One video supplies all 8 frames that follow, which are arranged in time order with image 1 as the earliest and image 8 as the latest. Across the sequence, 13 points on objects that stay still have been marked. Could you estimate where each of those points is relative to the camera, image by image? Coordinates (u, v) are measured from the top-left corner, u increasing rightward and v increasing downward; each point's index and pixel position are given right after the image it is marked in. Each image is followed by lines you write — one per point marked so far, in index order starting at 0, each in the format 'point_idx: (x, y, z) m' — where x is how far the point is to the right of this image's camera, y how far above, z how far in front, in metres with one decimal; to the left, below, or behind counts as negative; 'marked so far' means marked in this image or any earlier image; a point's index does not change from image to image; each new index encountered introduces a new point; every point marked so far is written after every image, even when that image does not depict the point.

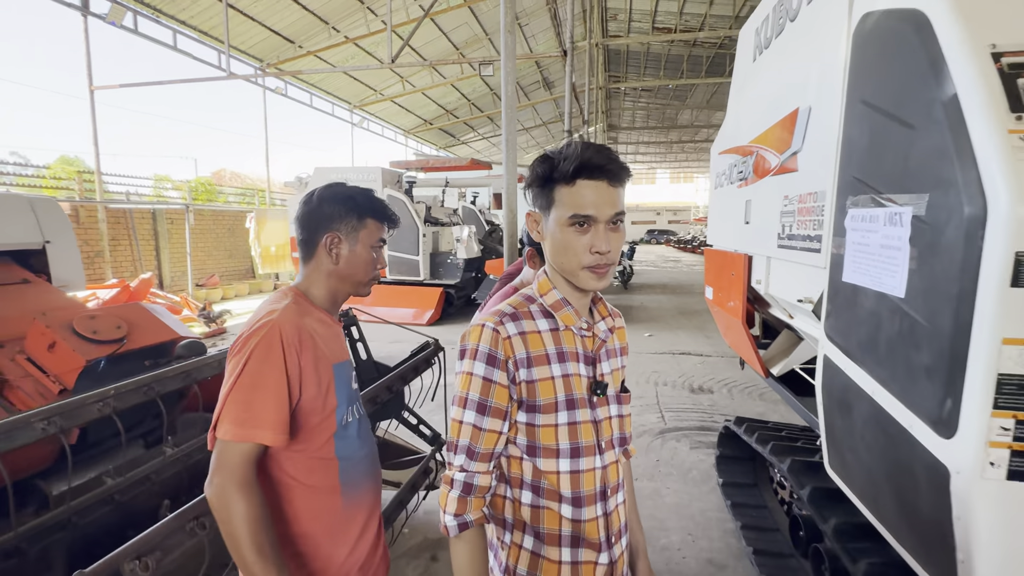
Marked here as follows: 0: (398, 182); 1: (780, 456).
0: (-1.9, +1.8, +7.8) m
1: (+1.2, -0.8, +2.1) m
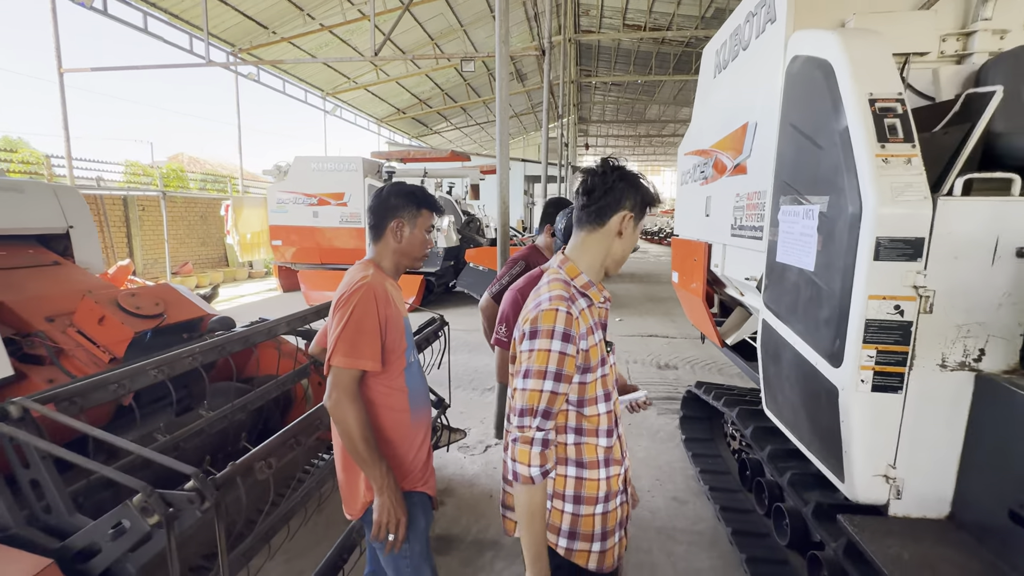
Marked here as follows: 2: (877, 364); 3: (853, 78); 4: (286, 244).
0: (-2.3, +2.0, +8.0) m
1: (+1.2, -0.7, +2.6) m
2: (+1.1, -0.2, +1.4) m
3: (+1.1, +0.6, +1.5) m
4: (-3.9, +0.8, +8.0) m
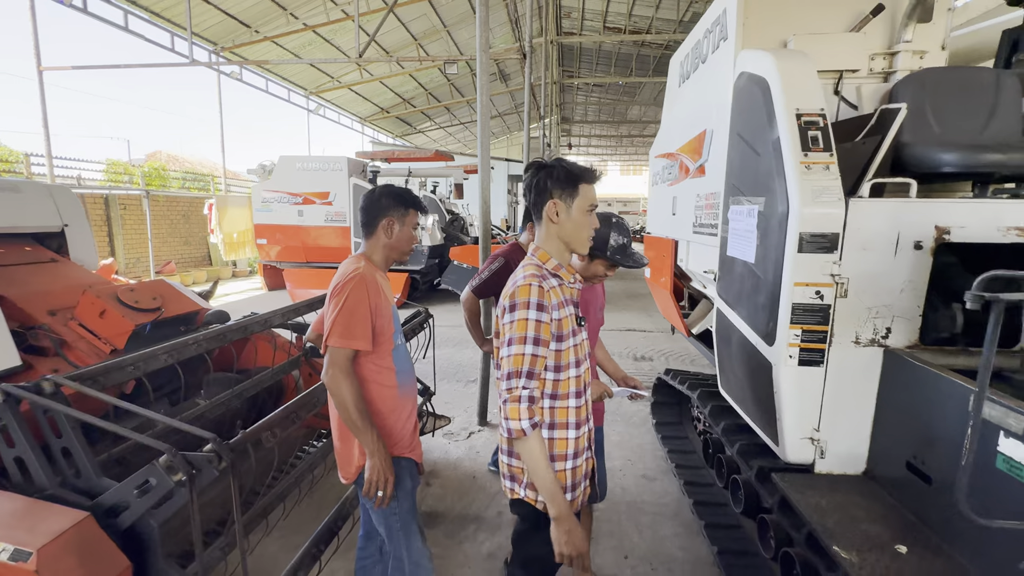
0: (-2.6, +2.0, +8.1) m
1: (+1.1, -0.6, +2.8) m
2: (+1.0, -0.2, +1.6) m
3: (+1.0, +0.7, +1.7) m
4: (-4.2, +0.8, +8.1) m
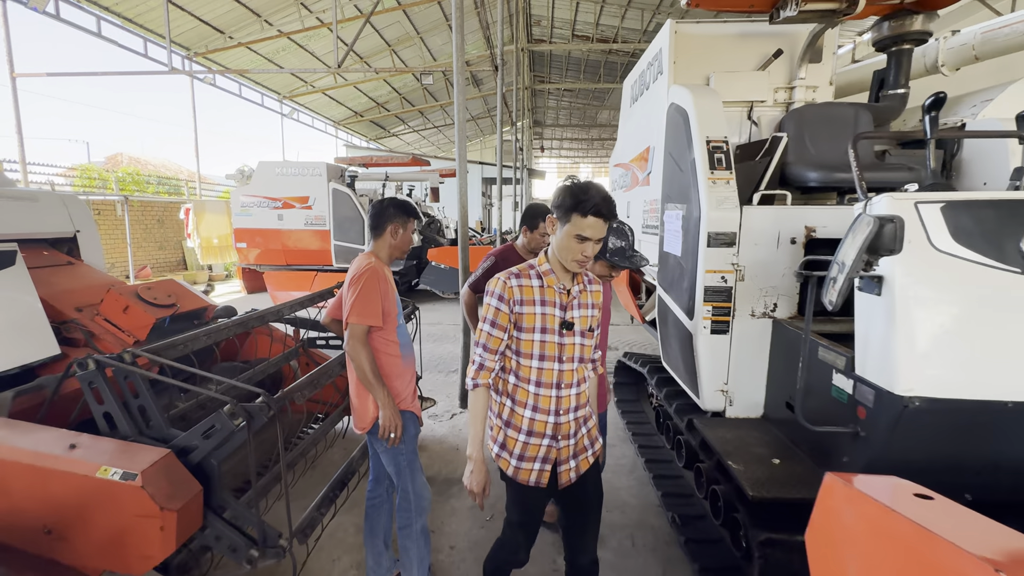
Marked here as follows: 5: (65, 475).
0: (-3.0, +2.0, +8.4) m
1: (+0.9, -0.6, +3.3) m
2: (+0.9, -0.1, +2.1) m
3: (+0.9, +0.7, +2.2) m
4: (-4.6, +0.7, +8.3) m
5: (-1.4, -0.6, +1.4) m
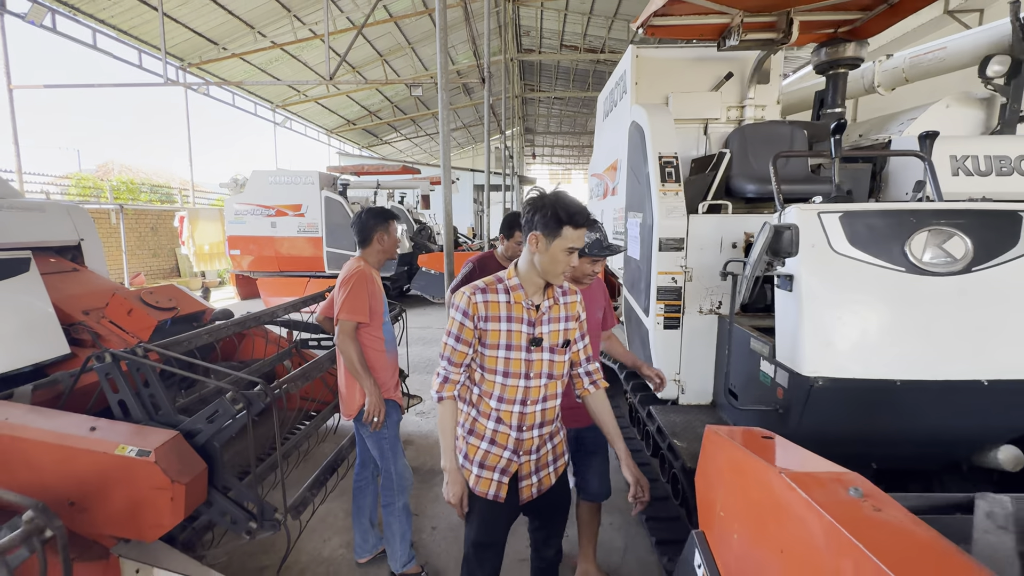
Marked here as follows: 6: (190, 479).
0: (-3.2, +1.9, +8.6) m
1: (+0.8, -0.6, +3.5) m
2: (+0.8, -0.1, +2.3) m
3: (+0.7, +0.7, +2.4) m
4: (-4.8, +0.6, +8.5) m
5: (-1.5, -0.6, +1.6) m
6: (-1.2, -0.7, +1.7) m
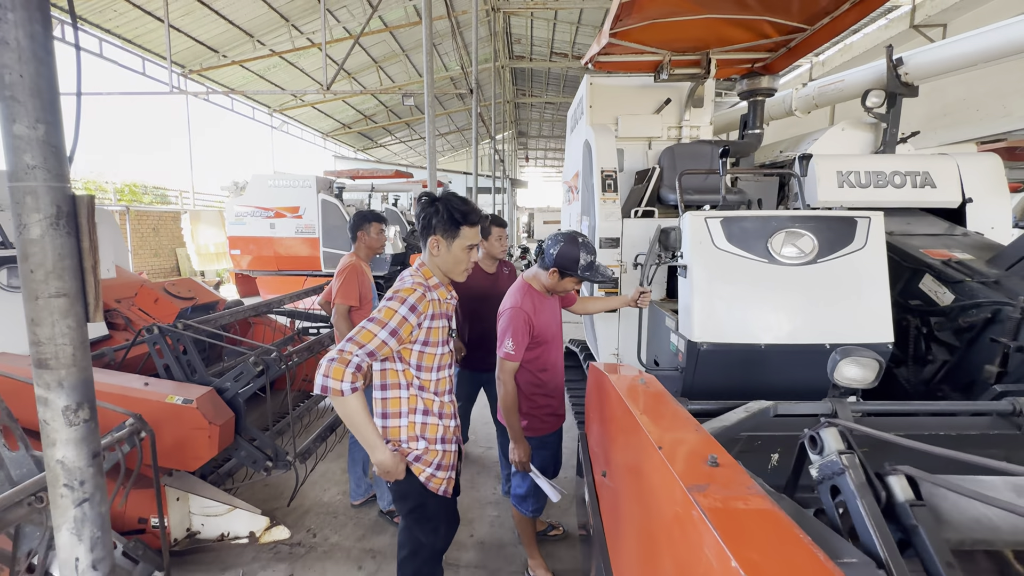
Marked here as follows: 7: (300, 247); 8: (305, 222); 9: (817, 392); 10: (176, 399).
0: (-3.5, +1.9, +9.1) m
1: (+0.6, -0.5, +4.0) m
2: (+0.6, -0.1, +2.8) m
3: (+0.5, +0.8, +2.9) m
4: (-5.1, +0.7, +8.9) m
5: (-1.7, -0.5, +2.1) m
6: (-1.3, -0.6, +2.2) m
7: (-3.9, +0.8, +8.8) m
8: (-3.8, +1.2, +8.7) m
9: (+1.4, -0.5, +2.2) m
10: (-1.5, -0.5, +2.1) m
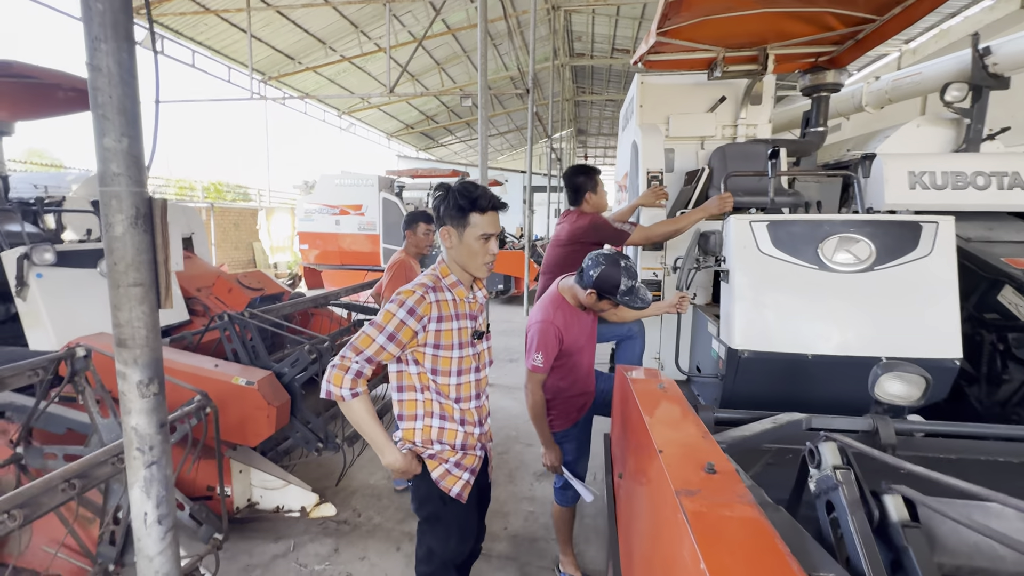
0: (-2.4, +2.0, +9.5) m
1: (+1.0, -0.5, +4.0) m
2: (+0.8, -0.1, +2.8) m
3: (+0.8, +0.8, +2.9) m
4: (-4.0, +0.8, +9.5) m
5: (-1.5, -0.5, +2.4) m
6: (-1.2, -0.6, +2.4) m
7: (-2.9, +0.9, +9.2) m
8: (-2.8, +1.3, +9.1) m
9: (+1.6, -0.5, +2.1) m
10: (-1.4, -0.5, +2.3) m
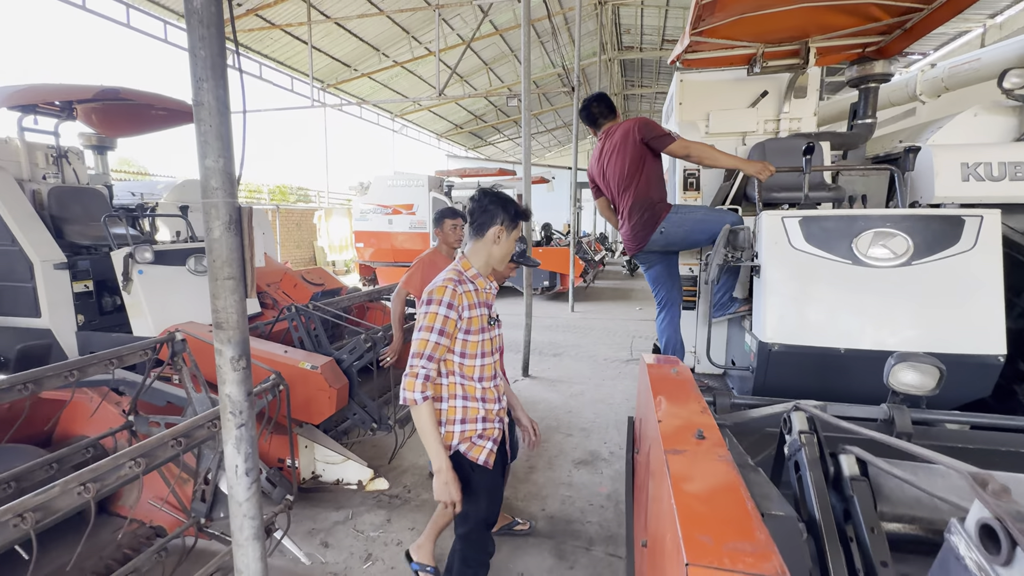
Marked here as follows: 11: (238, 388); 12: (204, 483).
0: (-1.5, +2.1, +9.8) m
1: (+1.3, -0.5, +4.0) m
2: (+1.0, -0.1, +2.8) m
3: (+1.1, +0.8, +2.9) m
4: (-3.1, +0.9, +10.0) m
5: (-1.3, -0.4, +2.7) m
6: (-1.0, -0.6, +2.7) m
7: (-2.0, +1.0, +9.6) m
8: (-1.9, +1.4, +9.5) m
9: (+1.8, -0.5, +2.1) m
10: (-1.2, -0.4, +2.6) m
11: (-0.8, -0.3, +1.4) m
12: (-1.4, -0.9, +2.2) m
